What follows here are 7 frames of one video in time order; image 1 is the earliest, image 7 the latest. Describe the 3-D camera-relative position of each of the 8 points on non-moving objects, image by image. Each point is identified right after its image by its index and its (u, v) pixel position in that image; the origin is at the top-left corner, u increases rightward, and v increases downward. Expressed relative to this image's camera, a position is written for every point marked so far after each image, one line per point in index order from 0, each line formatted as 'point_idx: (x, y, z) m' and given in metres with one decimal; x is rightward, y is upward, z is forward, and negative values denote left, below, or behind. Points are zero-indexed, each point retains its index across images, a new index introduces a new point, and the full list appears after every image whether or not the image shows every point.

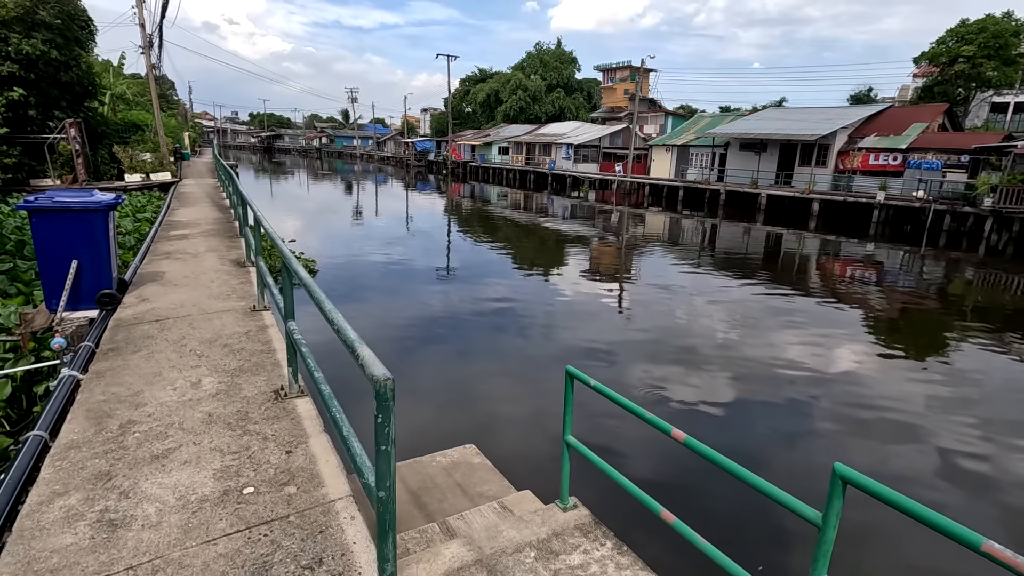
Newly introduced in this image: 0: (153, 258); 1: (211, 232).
0: (-2.9, +0.2, +4.3) m
1: (-3.0, +0.6, +5.5) m
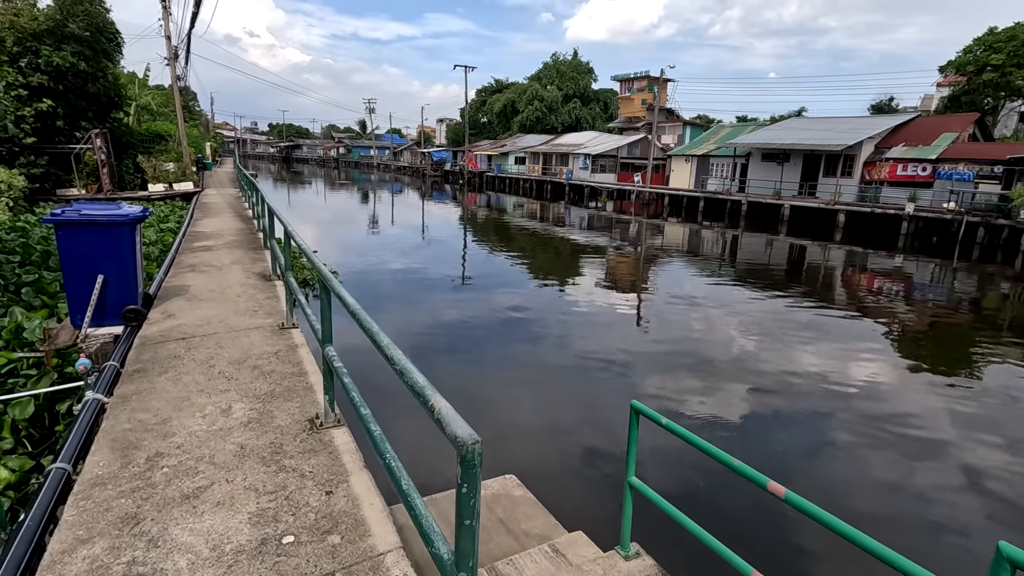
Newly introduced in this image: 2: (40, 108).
0: (-2.6, +0.1, +4.2) m
1: (-2.8, +0.4, +5.4) m
2: (-8.5, +3.3, +9.7) m
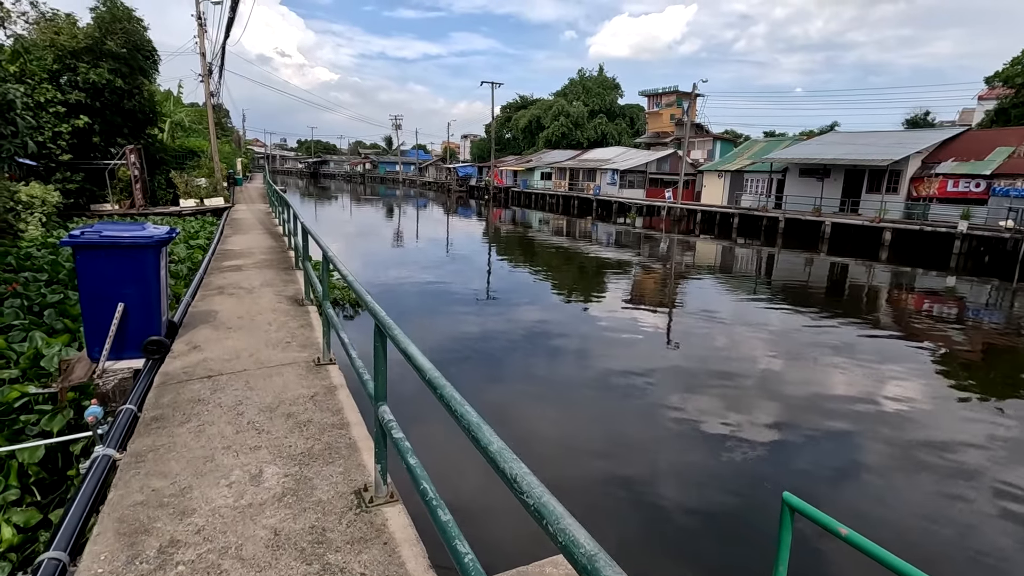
0: (-2.3, 0.0, +4.0) m
1: (-2.3, +0.2, +5.1) m
2: (-7.9, +3.0, +9.8) m
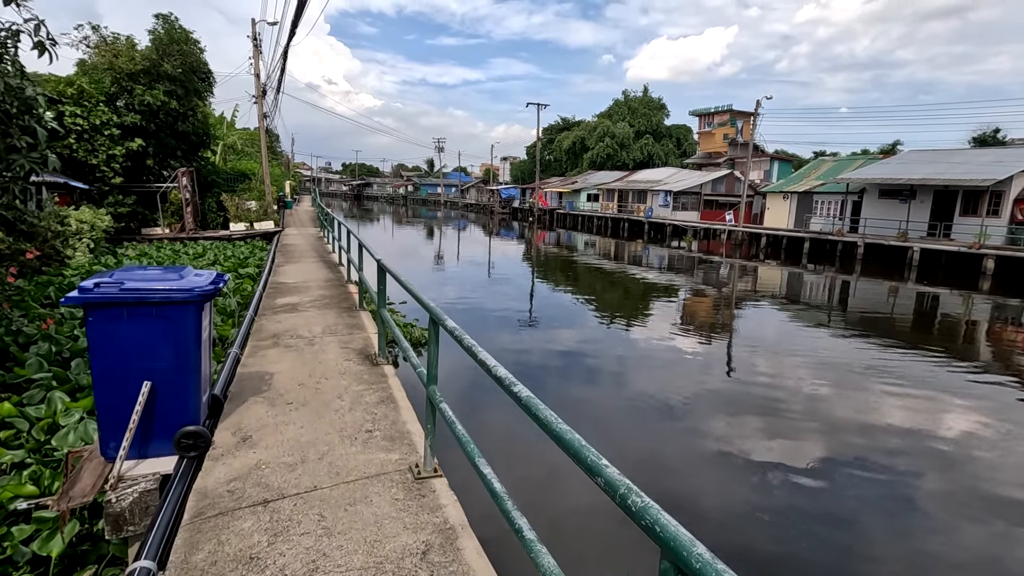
0: (-1.5, -0.3, +3.2) m
1: (-1.5, -0.1, +4.4) m
2: (-6.8, +2.5, +9.5) m
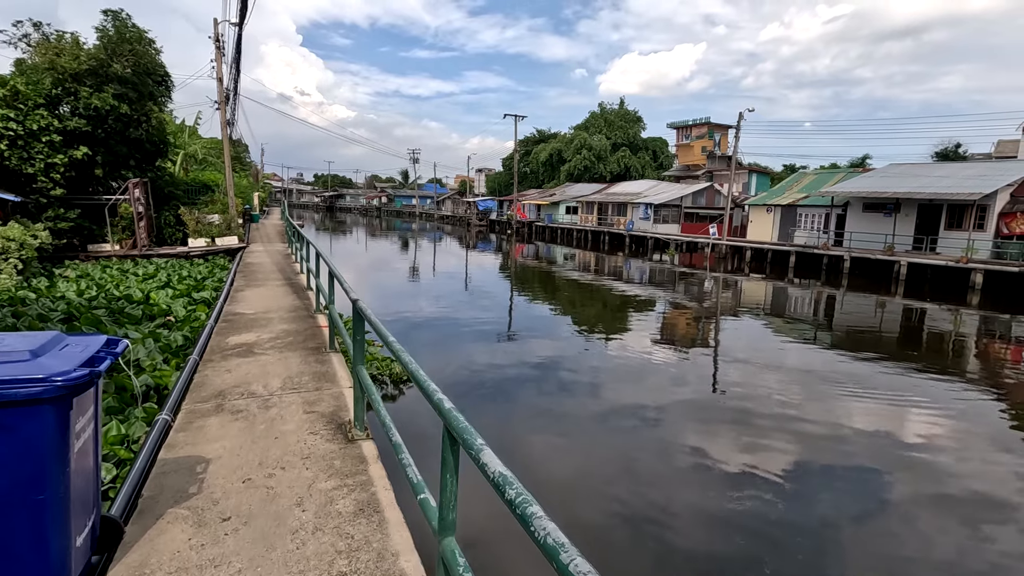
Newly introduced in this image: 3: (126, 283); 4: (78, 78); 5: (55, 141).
0: (-1.5, -0.5, +2.5) m
1: (-1.5, -0.3, +3.7) m
2: (-7.0, +2.1, +8.6) m
3: (-4.9, +0.1, +6.9) m
4: (-7.3, +3.5, +9.0) m
5: (-7.1, +2.3, +8.4) m
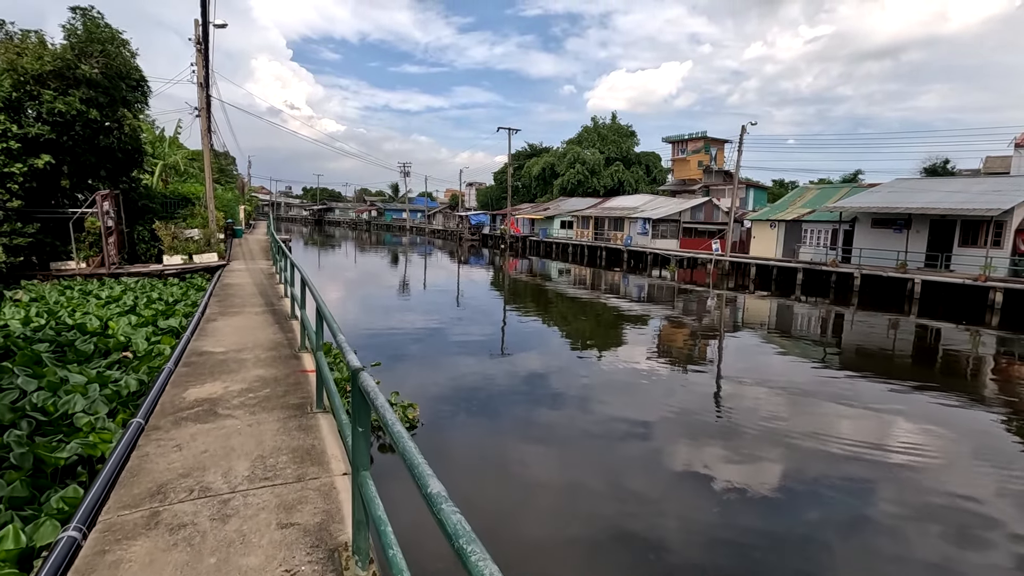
0: (-1.3, -0.7, +1.7) m
1: (-1.3, -0.5, +2.9) m
2: (-6.9, +1.8, +7.8) m
3: (-4.8, -0.2, +6.0) m
4: (-7.2, +3.2, +8.2) m
5: (-7.0, +2.0, +7.5) m
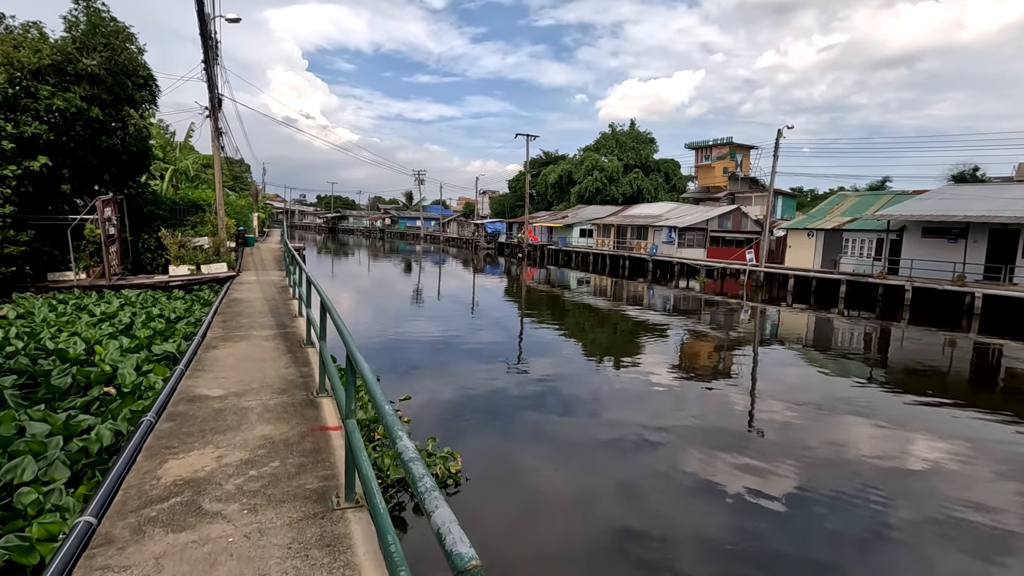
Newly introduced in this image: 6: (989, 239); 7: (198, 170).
0: (-0.9, -0.8, +0.9) m
1: (-0.9, -0.7, +2.1) m
2: (-6.4, +1.6, +7.1) m
3: (-4.3, -0.4, +5.3) m
4: (-6.6, +3.0, +7.6) m
5: (-6.5, +1.8, +6.9) m
6: (+12.0, +1.3, +13.6) m
7: (-10.1, +3.8, +17.6) m
